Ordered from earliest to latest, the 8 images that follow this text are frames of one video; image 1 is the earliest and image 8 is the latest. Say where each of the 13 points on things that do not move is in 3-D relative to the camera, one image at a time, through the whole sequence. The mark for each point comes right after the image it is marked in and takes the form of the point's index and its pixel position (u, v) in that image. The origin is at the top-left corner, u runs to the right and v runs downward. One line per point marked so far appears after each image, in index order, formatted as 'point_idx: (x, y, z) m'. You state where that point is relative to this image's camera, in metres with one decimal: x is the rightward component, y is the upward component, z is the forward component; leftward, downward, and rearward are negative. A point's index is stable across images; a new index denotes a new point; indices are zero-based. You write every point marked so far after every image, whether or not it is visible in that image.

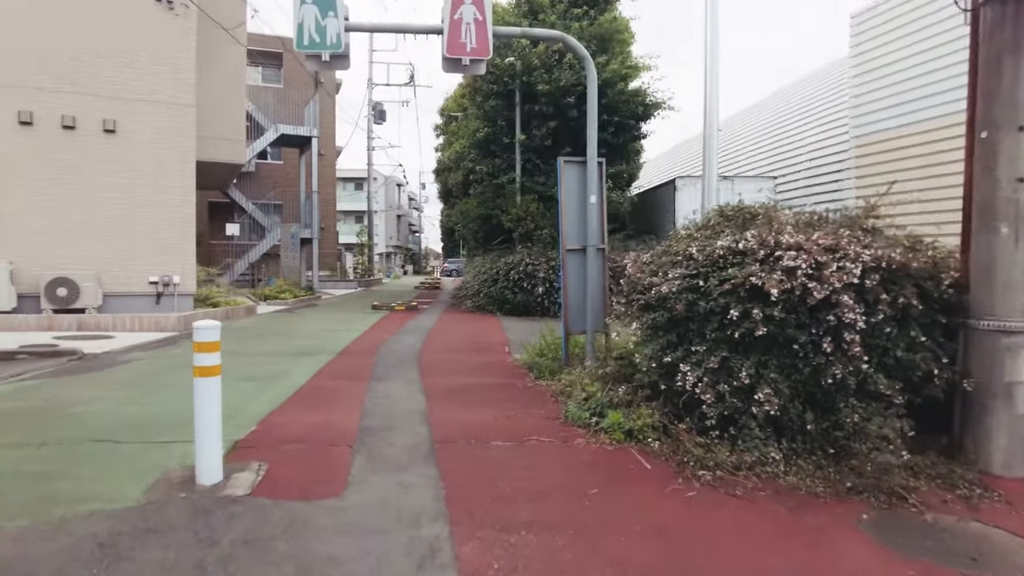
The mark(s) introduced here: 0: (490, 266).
0: (-0.6, +0.5, +15.9) m
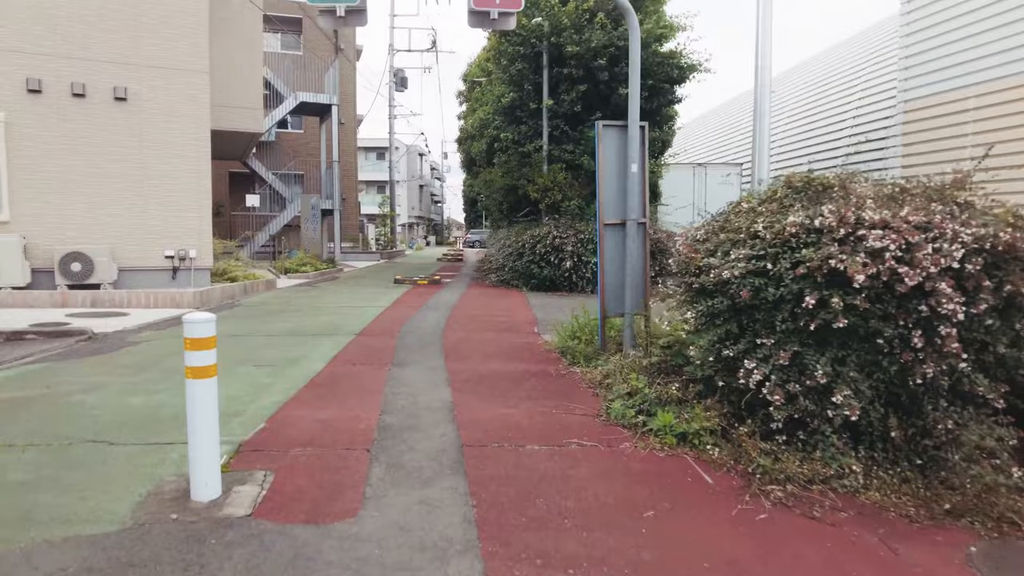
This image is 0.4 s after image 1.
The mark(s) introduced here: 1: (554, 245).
0: (+0.1, +1.2, +15.3) m
1: (+0.9, +0.9, +14.3) m
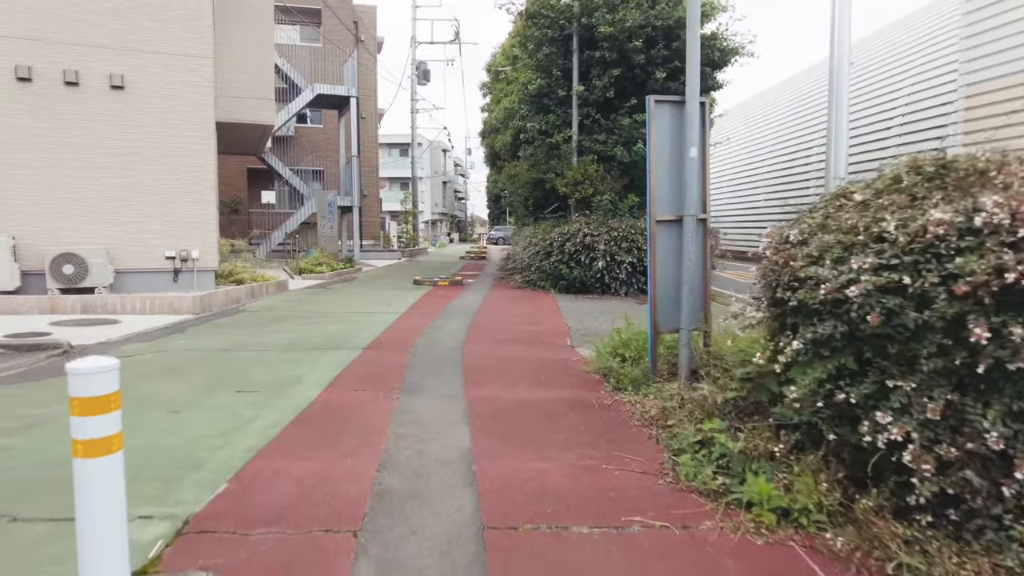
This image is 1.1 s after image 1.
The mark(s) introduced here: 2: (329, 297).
0: (+0.7, +1.1, +14.3) m
1: (+1.5, +0.9, +13.2) m
2: (-3.4, -0.2, +11.9) m
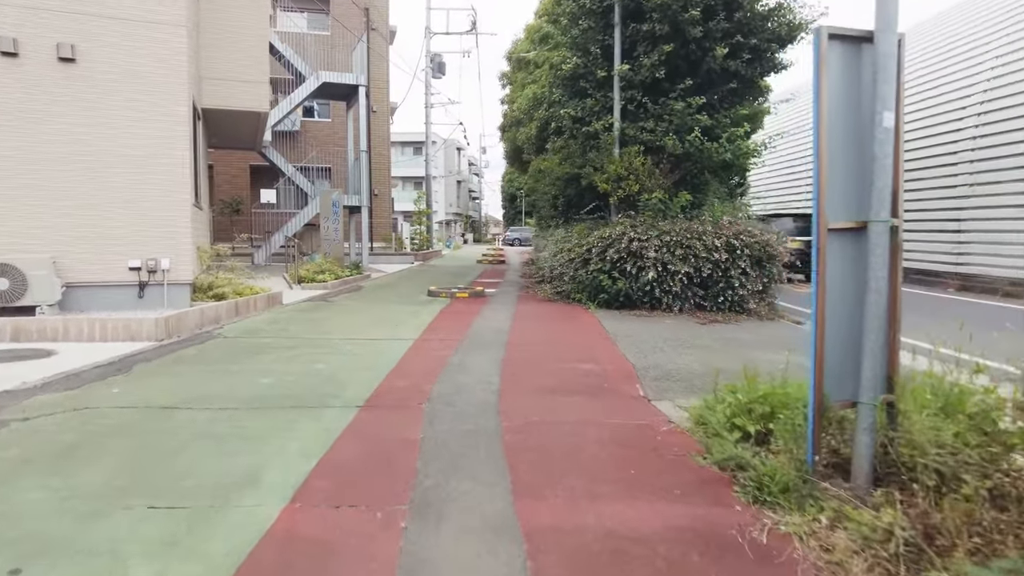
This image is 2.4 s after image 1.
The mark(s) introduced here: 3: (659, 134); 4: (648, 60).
0: (+1.2, +0.9, +12.2) m
1: (+2.1, +0.6, +11.1) m
2: (-2.8, -0.4, +9.9) m
3: (+2.8, +2.9, +12.0) m
4: (+2.5, +4.2, +11.7) m
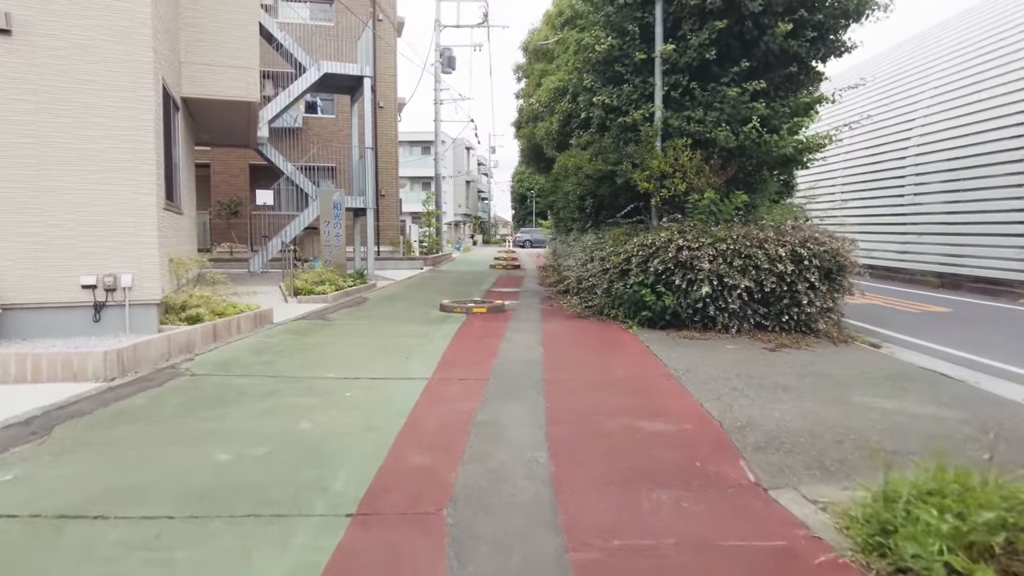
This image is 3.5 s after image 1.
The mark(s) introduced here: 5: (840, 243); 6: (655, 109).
0: (+1.7, +0.6, +10.6) m
1: (+2.5, +0.4, +9.5) m
2: (-2.4, -0.7, +8.4) m
3: (+3.2, +2.6, +10.3) m
4: (+2.9, +3.9, +10.1) m
5: (+5.0, +0.7, +9.8) m
6: (+2.3, +2.9, +10.5) m
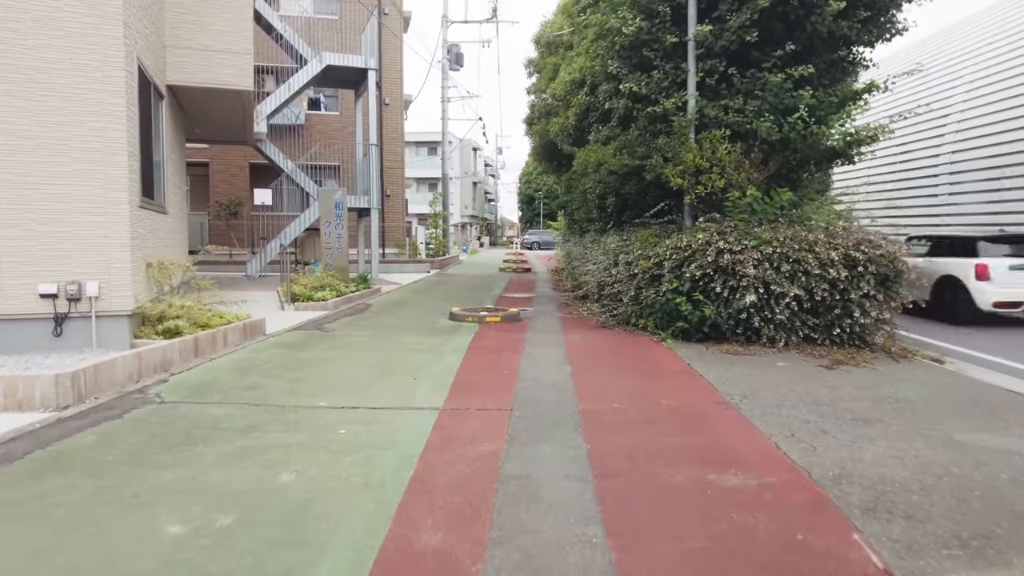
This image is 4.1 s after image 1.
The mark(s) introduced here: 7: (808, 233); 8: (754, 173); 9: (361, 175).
0: (+1.9, +0.5, +9.6) m
1: (+2.7, +0.3, +8.5) m
2: (-2.2, -0.8, +7.4) m
3: (+3.4, +2.5, +9.3) m
4: (+3.2, +3.8, +9.1) m
5: (+5.2, +0.6, +8.7) m
6: (+2.6, +2.8, +9.4) m
7: (+4.0, +0.7, +8.7) m
8: (+3.5, +1.7, +9.3) m
9: (-4.1, +3.1, +17.5) m
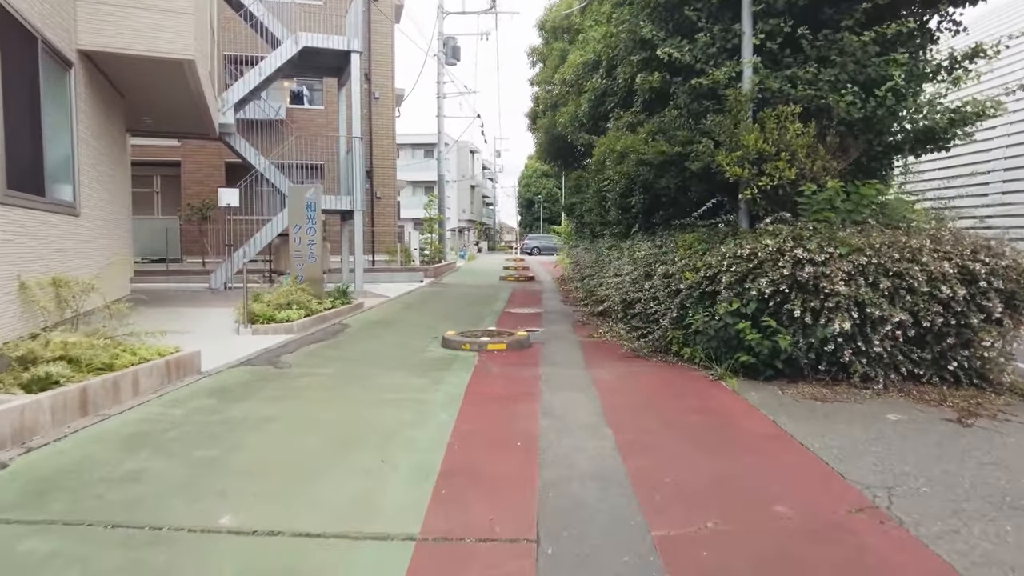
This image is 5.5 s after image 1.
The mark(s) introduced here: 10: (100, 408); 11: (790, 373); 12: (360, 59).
0: (+2.0, +0.3, +7.5) m
1: (+2.8, +0.1, +6.4) m
2: (-2.1, -1.0, +5.3) m
3: (+3.5, +2.3, +7.3) m
4: (+3.3, +3.6, +7.0) m
5: (+5.3, +0.3, +6.7) m
6: (+2.7, +2.6, +7.4) m
7: (+4.1, +0.5, +6.6) m
8: (+3.6, +1.4, +7.2) m
9: (-4.0, +2.8, +15.4) m
10: (-3.3, -1.0, +5.2) m
11: (+2.9, -0.9, +6.8) m
12: (-3.6, +5.6, +15.7) m
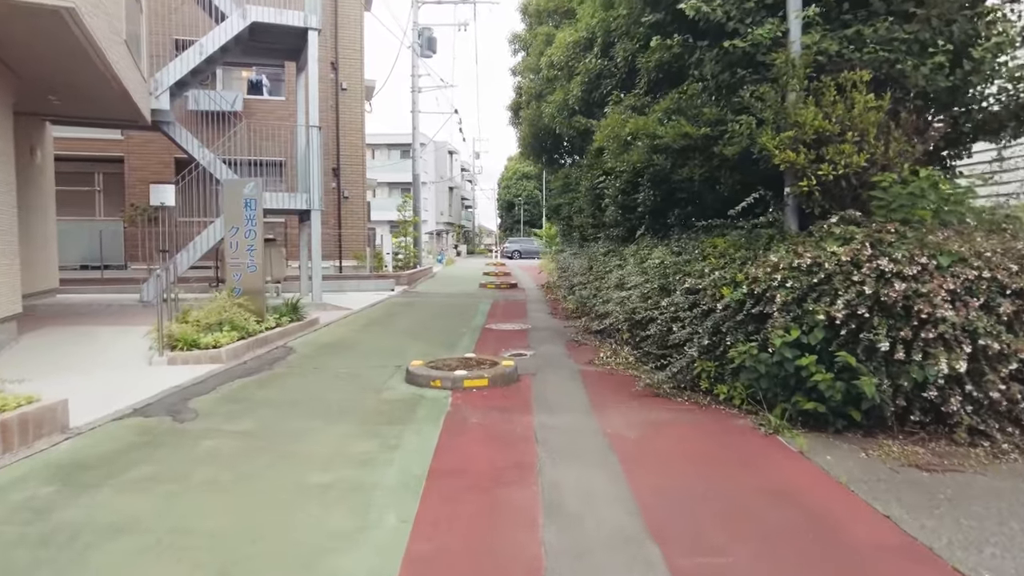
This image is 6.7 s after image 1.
0: (+1.9, +0.1, +5.8) m
1: (+2.7, -0.1, +4.7) m
2: (-2.1, -1.2, +3.4) m
3: (+3.4, +2.1, +5.6) m
4: (+3.1, +3.4, +5.4) m
5: (+5.2, +0.2, +5.1) m
6: (+2.5, +2.4, +5.7) m
7: (+4.0, +0.4, +5.0) m
8: (+3.5, +1.3, +5.6) m
9: (-4.4, +2.5, +13.5) m
10: (-3.4, -1.1, +3.3) m
11: (+2.8, -1.1, +5.1) m
12: (-4.1, +5.3, +13.8) m
